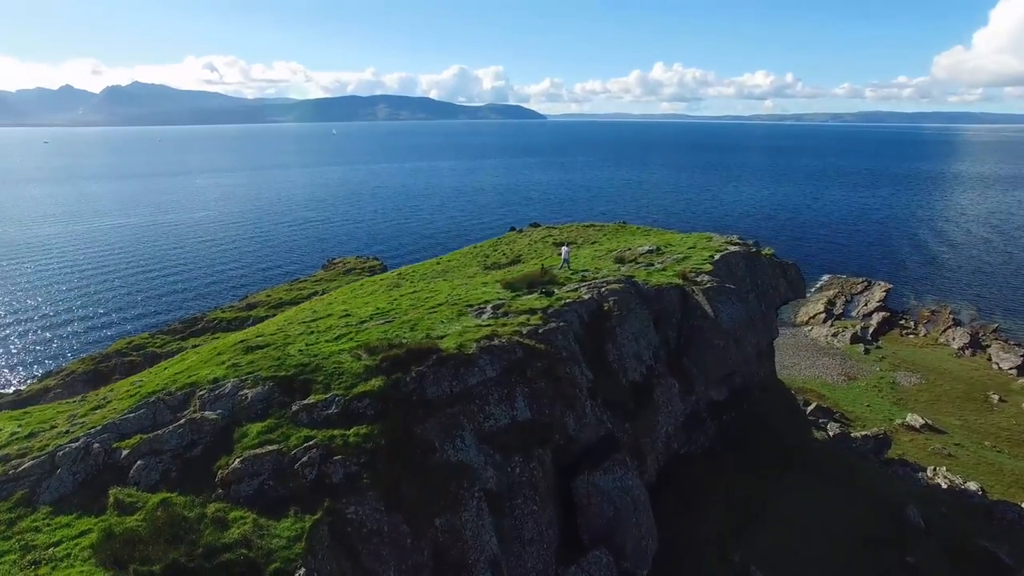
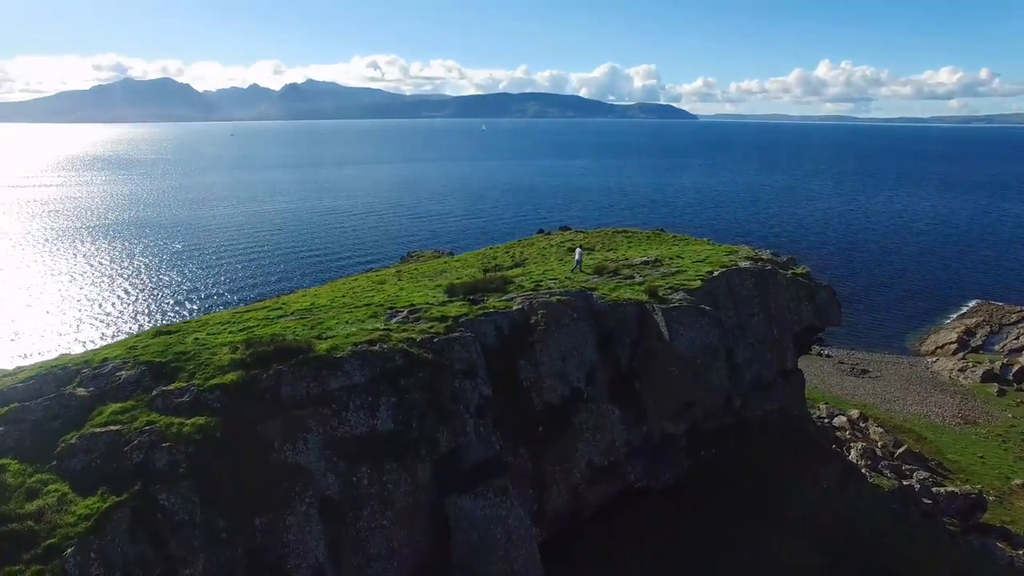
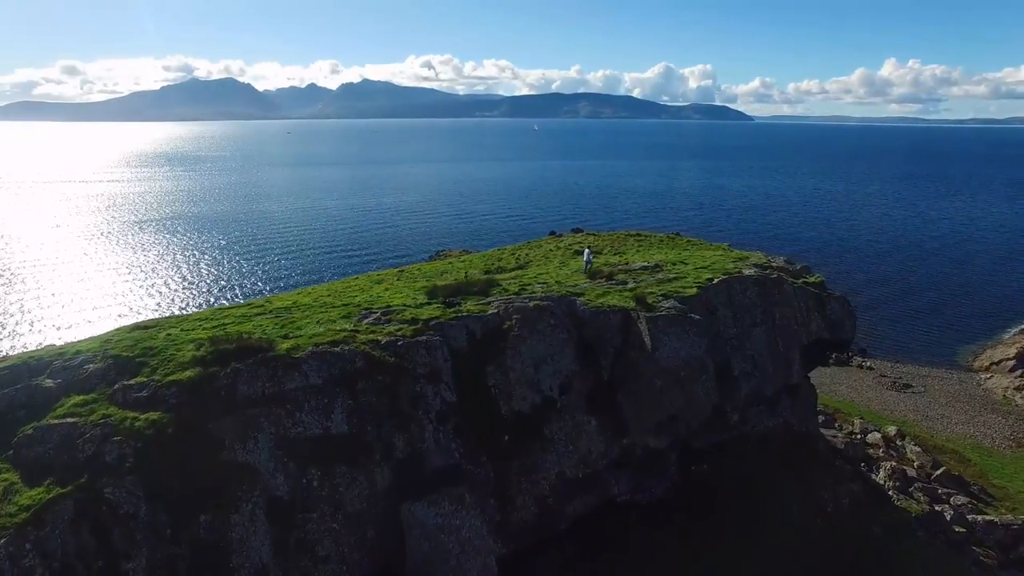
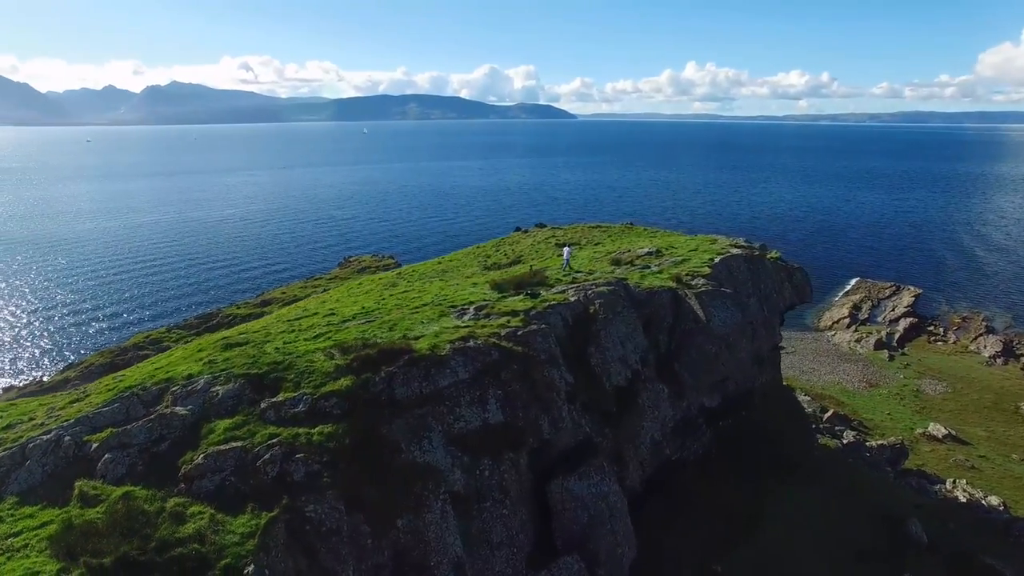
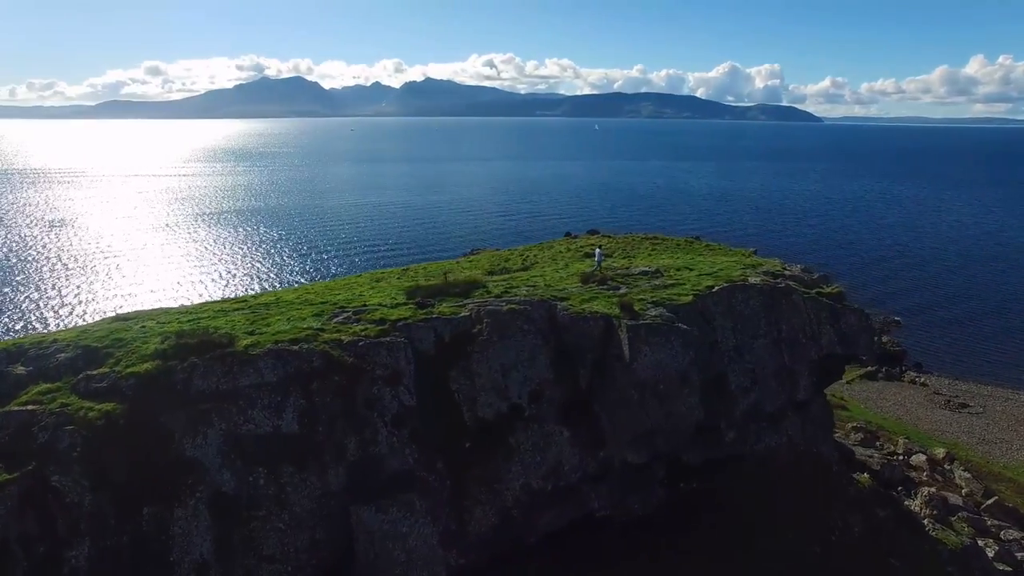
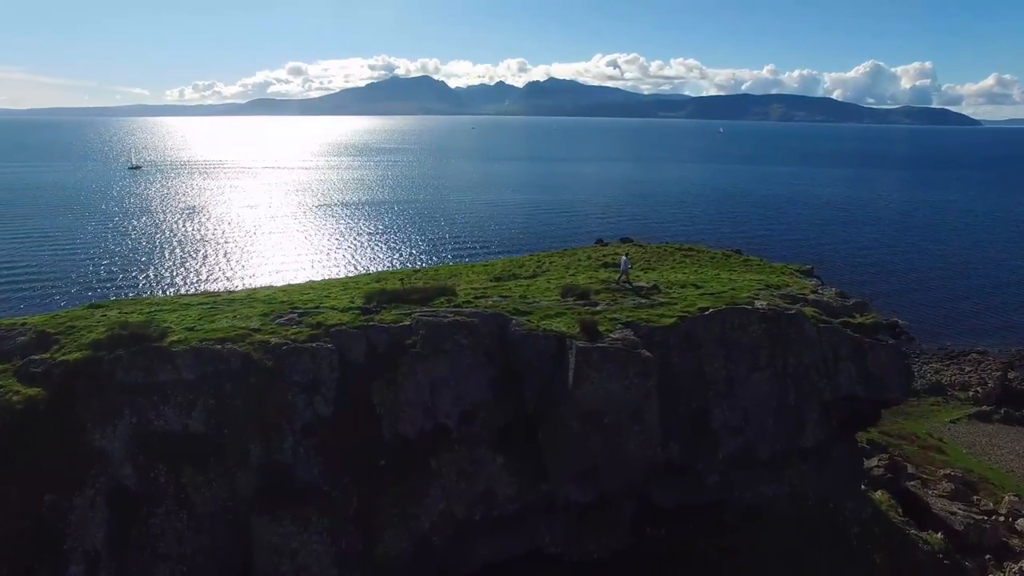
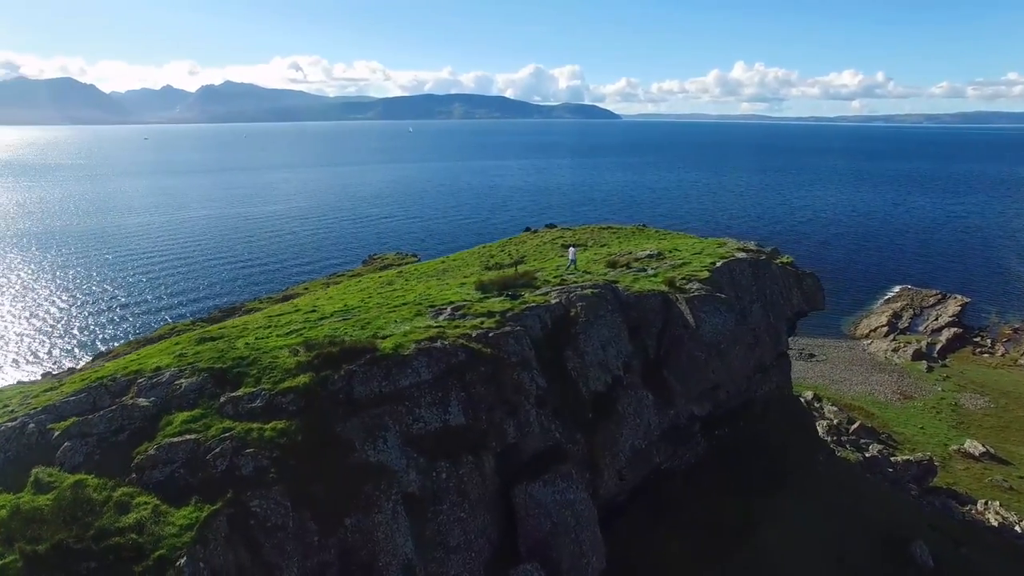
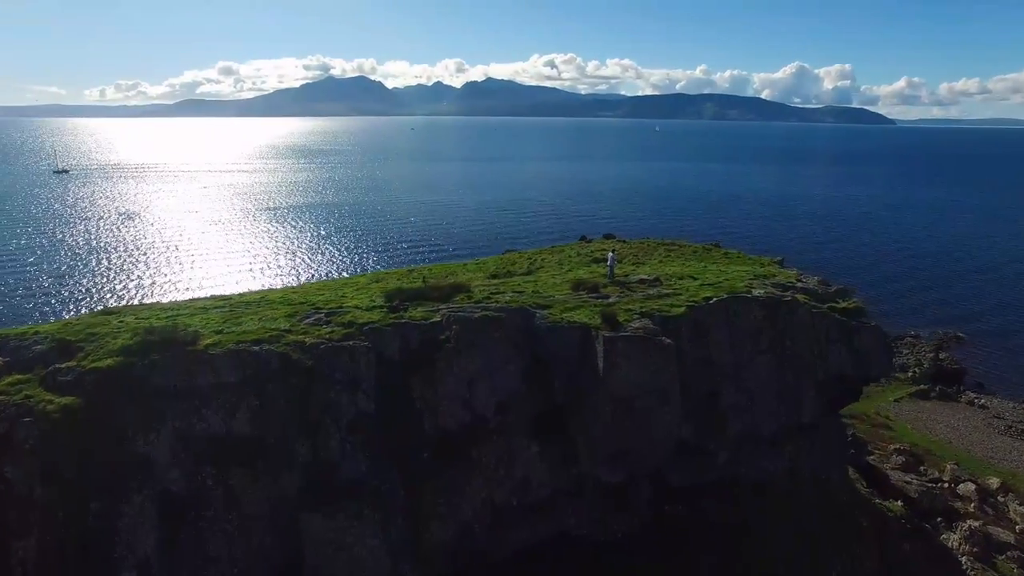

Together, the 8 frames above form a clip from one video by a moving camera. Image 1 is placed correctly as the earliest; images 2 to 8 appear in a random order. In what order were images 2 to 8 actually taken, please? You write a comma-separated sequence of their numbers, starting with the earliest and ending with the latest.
4, 7, 2, 3, 5, 8, 6
